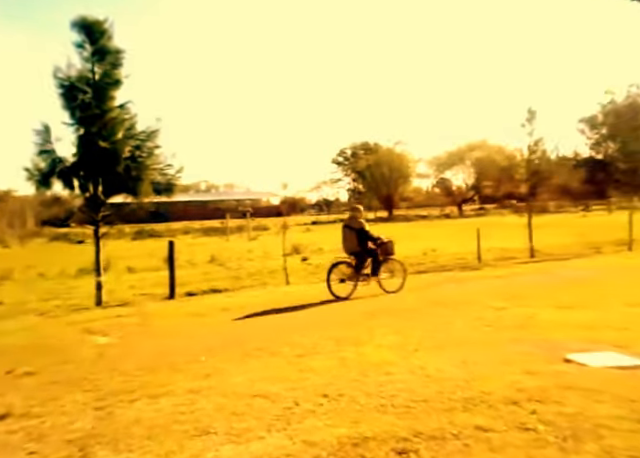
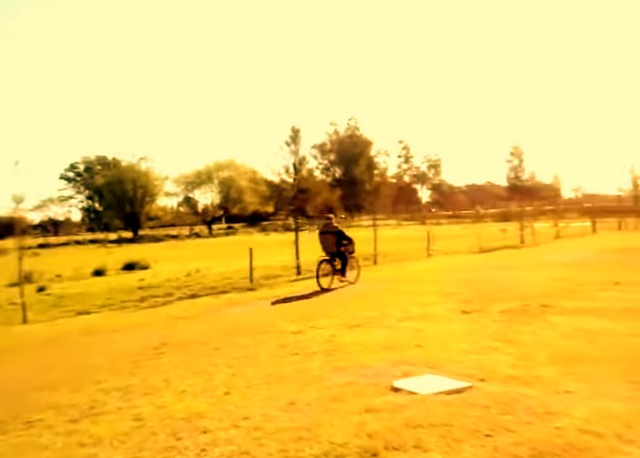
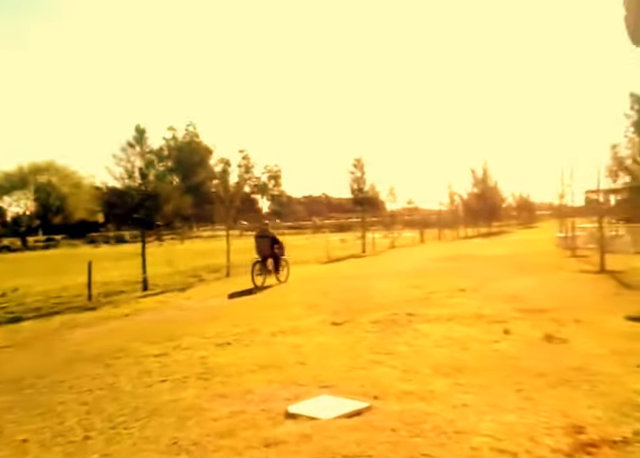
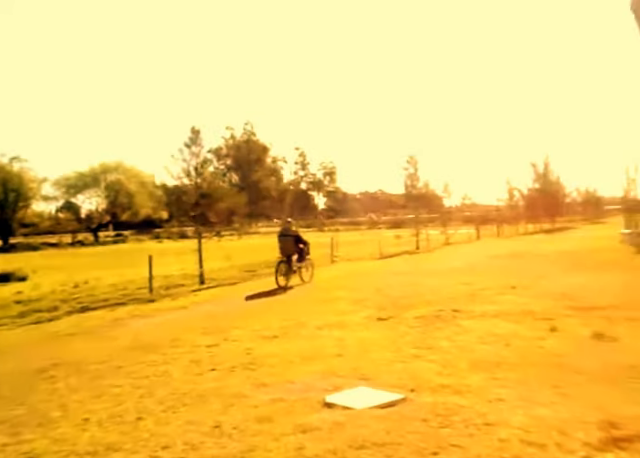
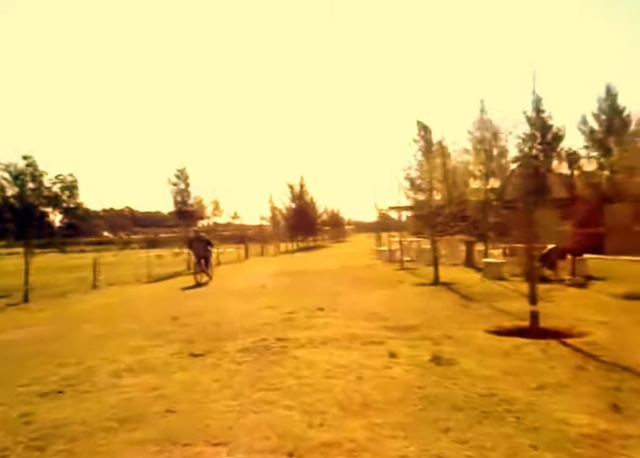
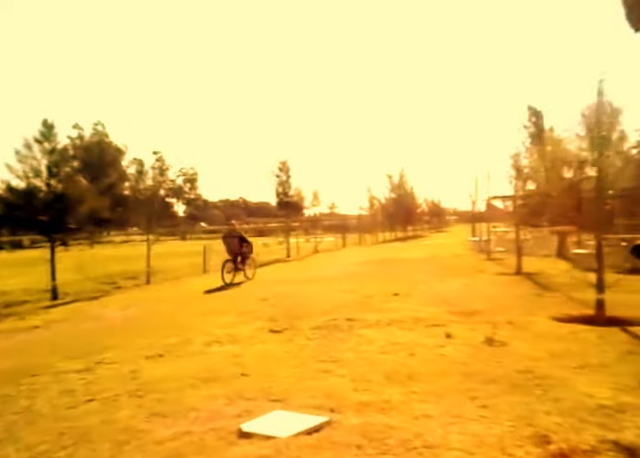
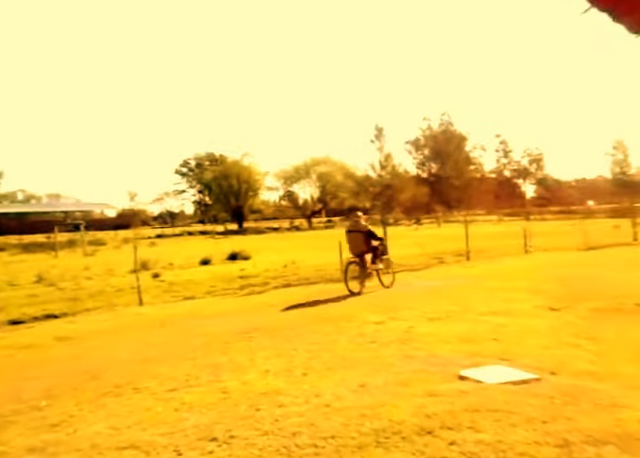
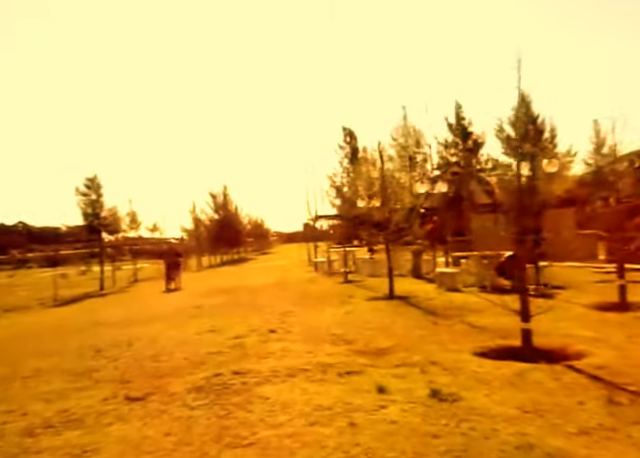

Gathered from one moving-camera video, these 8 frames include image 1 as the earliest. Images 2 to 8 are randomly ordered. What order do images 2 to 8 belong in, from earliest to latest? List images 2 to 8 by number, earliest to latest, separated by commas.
7, 2, 4, 3, 6, 5, 8
